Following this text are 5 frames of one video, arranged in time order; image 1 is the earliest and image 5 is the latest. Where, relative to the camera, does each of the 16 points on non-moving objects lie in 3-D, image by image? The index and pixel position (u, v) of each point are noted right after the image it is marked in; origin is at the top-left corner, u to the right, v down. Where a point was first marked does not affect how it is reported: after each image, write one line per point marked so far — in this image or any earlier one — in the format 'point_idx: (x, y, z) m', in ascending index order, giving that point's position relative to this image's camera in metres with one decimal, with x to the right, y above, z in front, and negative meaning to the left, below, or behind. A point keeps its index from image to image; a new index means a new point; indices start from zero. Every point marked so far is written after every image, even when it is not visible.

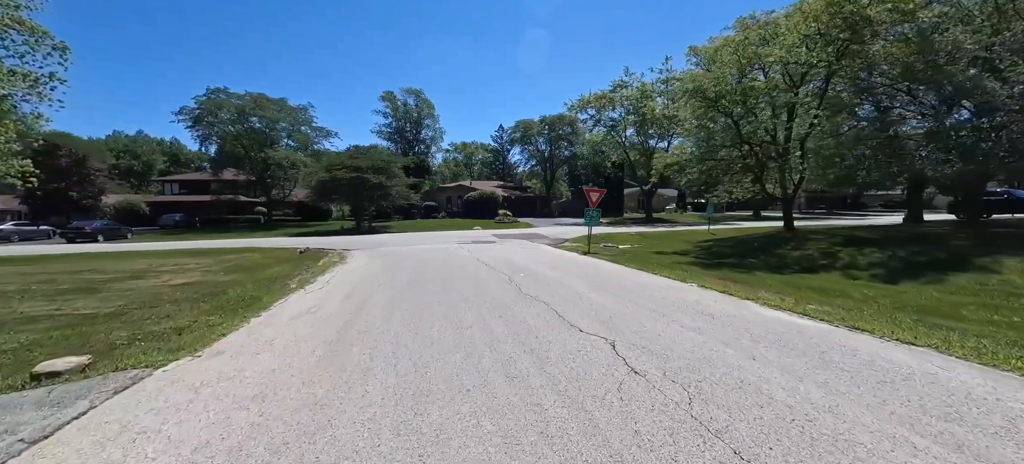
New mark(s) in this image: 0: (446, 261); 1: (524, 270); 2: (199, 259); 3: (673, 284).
0: (-2.4, -1.0, +13.8) m
1: (+0.3, -1.1, +11.6) m
2: (-14.4, -1.2, +17.9) m
3: (+3.8, -1.2, +9.3) m
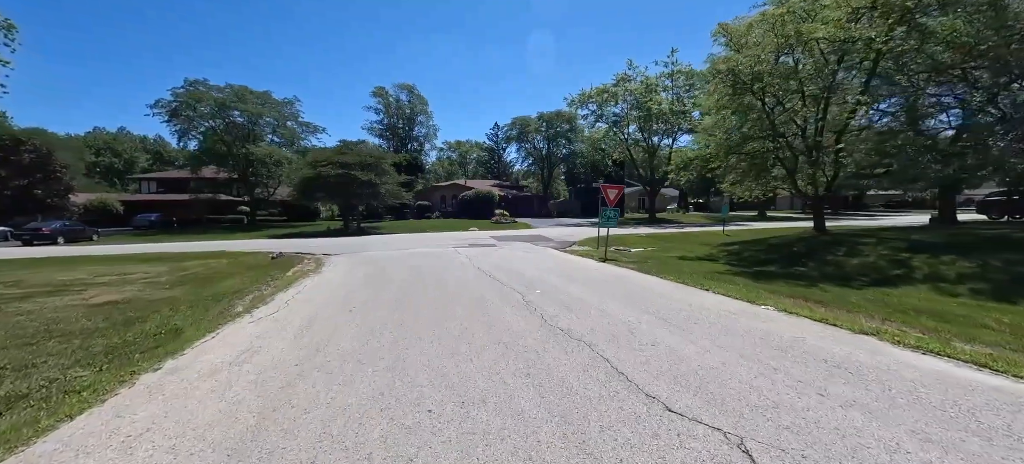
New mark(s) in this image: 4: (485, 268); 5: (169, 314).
0: (-2.2, -1.1, +11.5) m
1: (+0.6, -1.2, +9.3) m
2: (-14.2, -1.3, +15.4) m
3: (+4.1, -1.3, +7.0) m
4: (-0.9, -1.1, +11.9) m
5: (-6.6, -1.6, +7.4) m
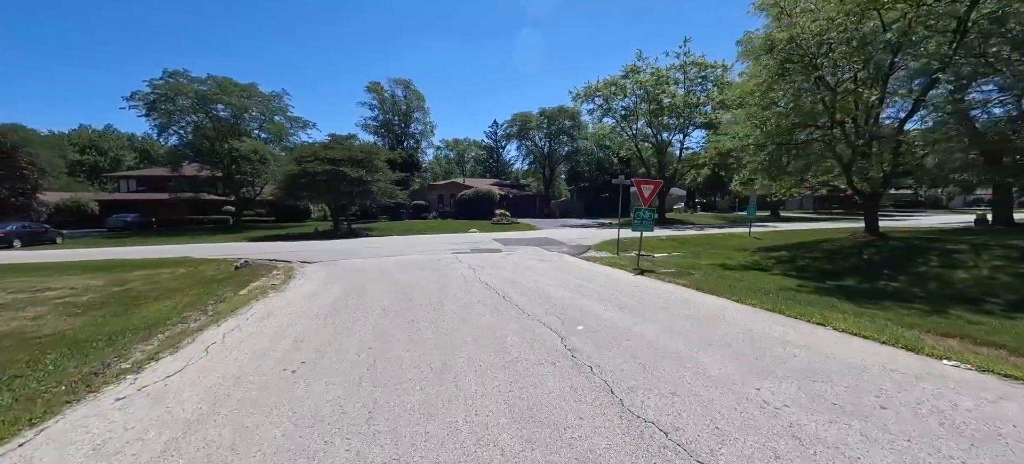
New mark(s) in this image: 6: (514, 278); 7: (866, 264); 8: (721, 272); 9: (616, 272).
0: (-1.7, -1.2, +8.9) m
1: (+1.0, -1.4, +6.7) m
2: (-13.8, -1.5, +12.7) m
3: (+4.6, -1.5, +4.5) m
4: (-0.5, -1.2, +9.3) m
5: (-6.1, -1.7, +4.8) m
6: (0.0, -1.2, +10.1) m
7: (+10.6, -1.0, +11.7) m
8: (+6.5, -1.2, +12.0) m
9: (+2.9, -1.1, +11.0) m
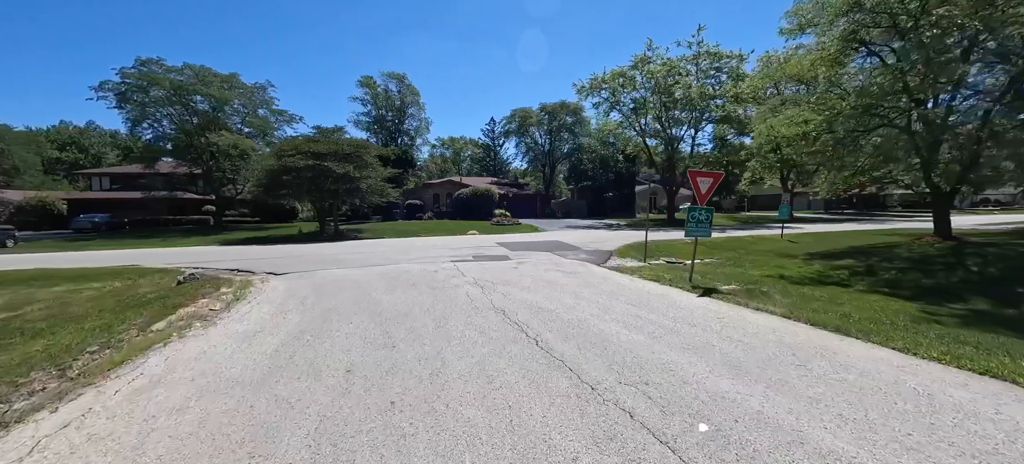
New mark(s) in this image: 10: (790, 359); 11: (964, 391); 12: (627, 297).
0: (-1.3, -1.4, +6.2) m
1: (+1.5, -1.5, +4.1) m
2: (-13.4, -1.6, +9.9) m
3: (+5.1, -1.6, +1.9) m
4: (0.0, -1.4, +6.6) m
5: (-5.6, -1.9, +2.1) m
6: (+0.5, -1.3, +7.4) m
7: (+11.1, -1.1, +9.2) m
8: (+6.9, -1.4, +9.4) m
9: (+3.4, -1.3, +8.4) m
10: (+3.3, -1.5, +4.6) m
11: (+4.5, -1.5, +3.8) m
12: (+2.4, -1.3, +7.9) m
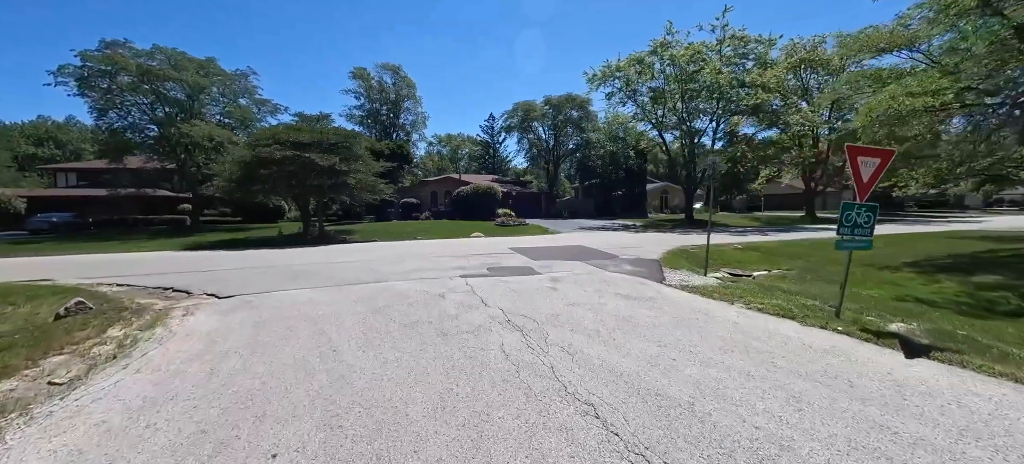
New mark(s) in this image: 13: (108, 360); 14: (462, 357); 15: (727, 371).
0: (-0.4, -1.5, +2.9) m
1: (+2.4, -1.6, +0.8) m
2: (-12.5, -1.8, +6.4) m
3: (+6.0, -1.8, -1.4) m
4: (+0.8, -1.5, +3.3) m
5: (-4.7, -2.0, -1.3) m
6: (+1.4, -1.5, +4.1) m
7: (+11.9, -1.2, +5.9) m
8: (+7.7, -1.5, +6.2) m
9: (+4.2, -1.4, +5.1) m
10: (+4.1, -1.6, +1.3) m
11: (+5.3, -1.7, +0.6) m
12: (+3.2, -1.5, +4.6) m
13: (-5.2, -1.6, +5.1) m
14: (-0.6, -1.5, +4.6) m
15: (+2.3, -1.5, +4.3) m
